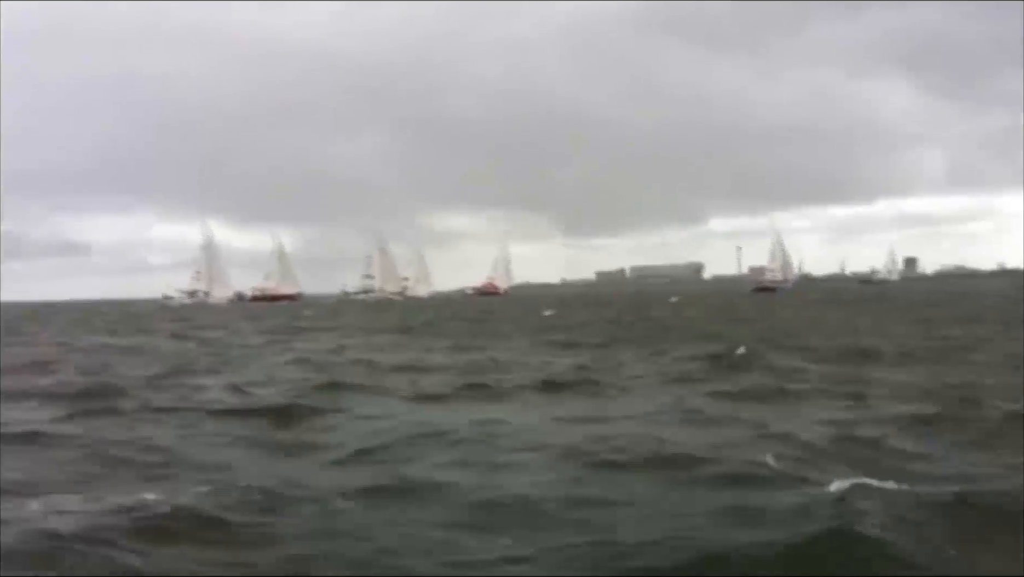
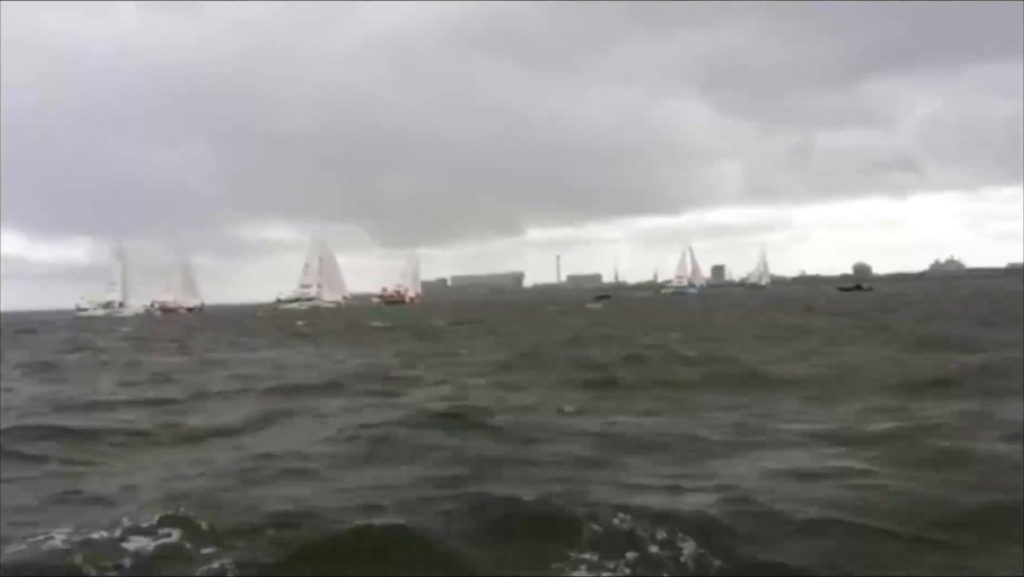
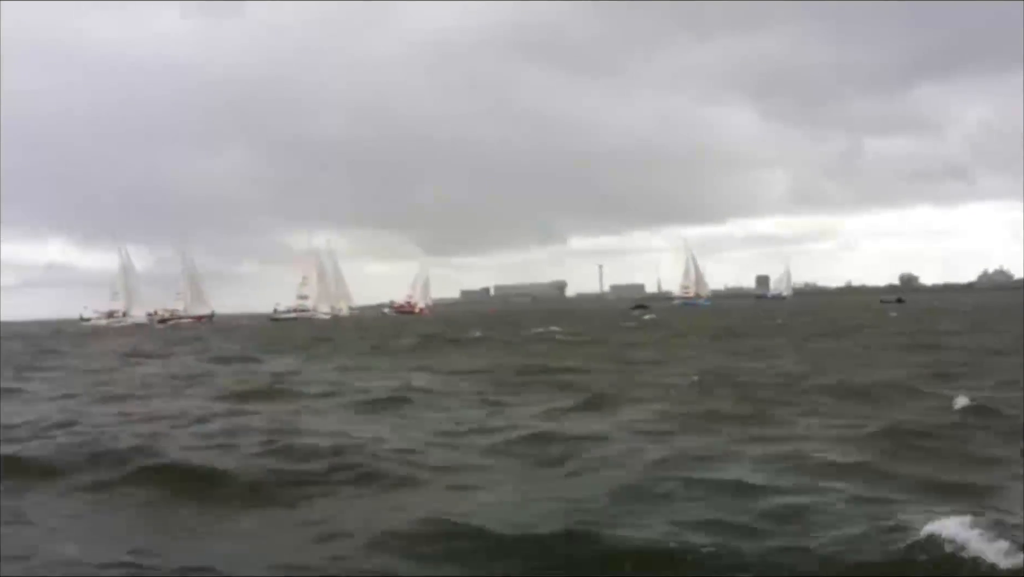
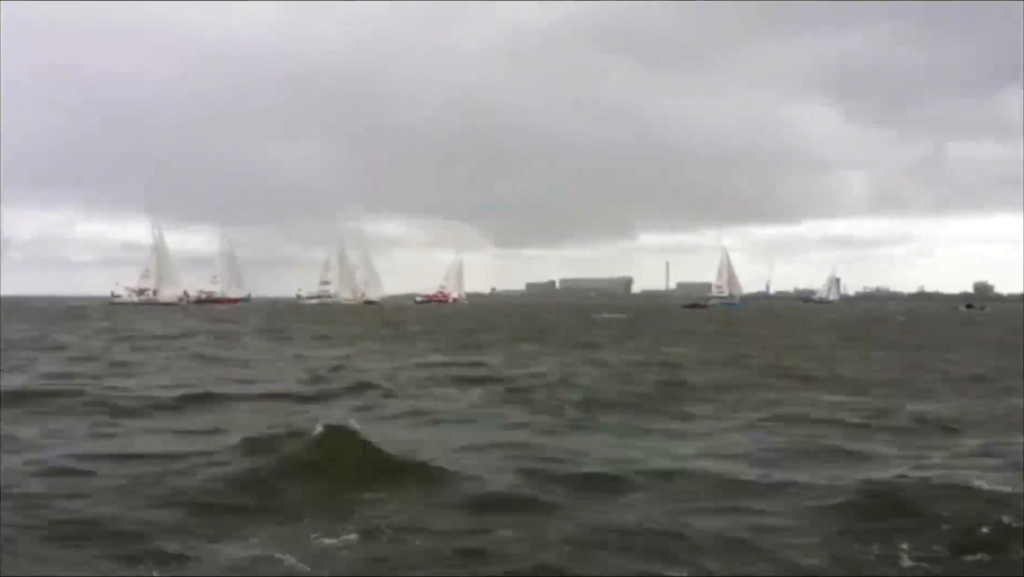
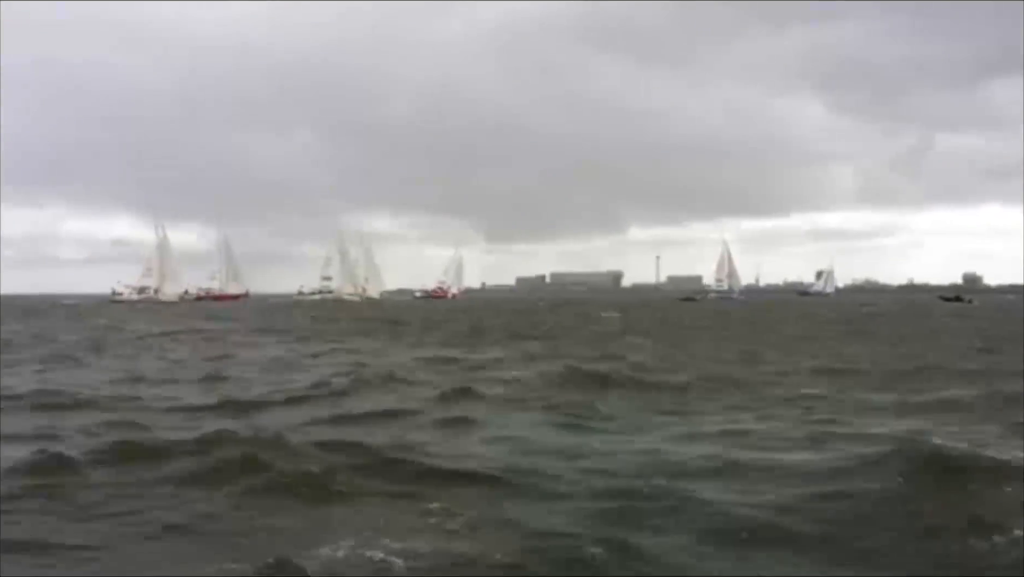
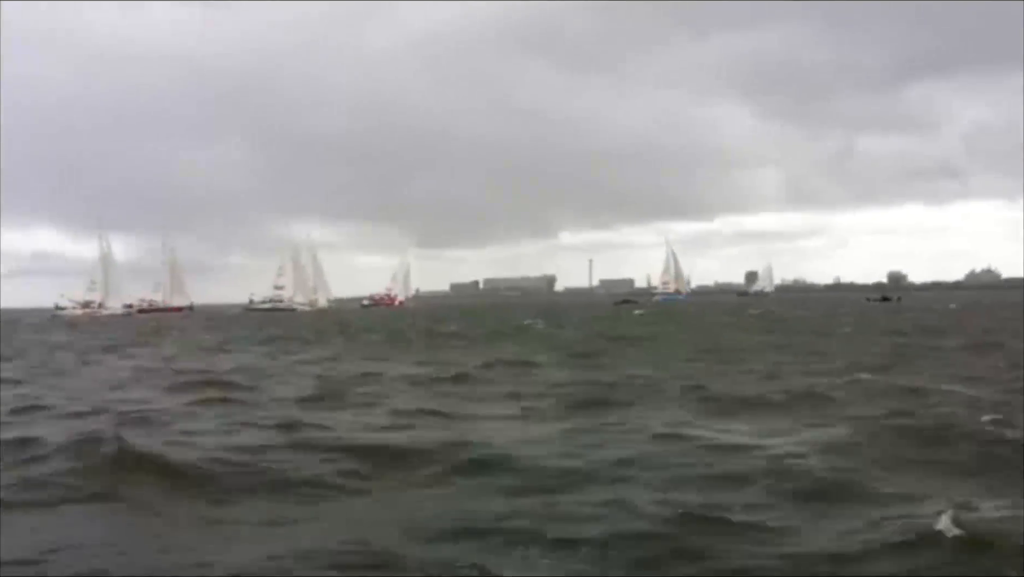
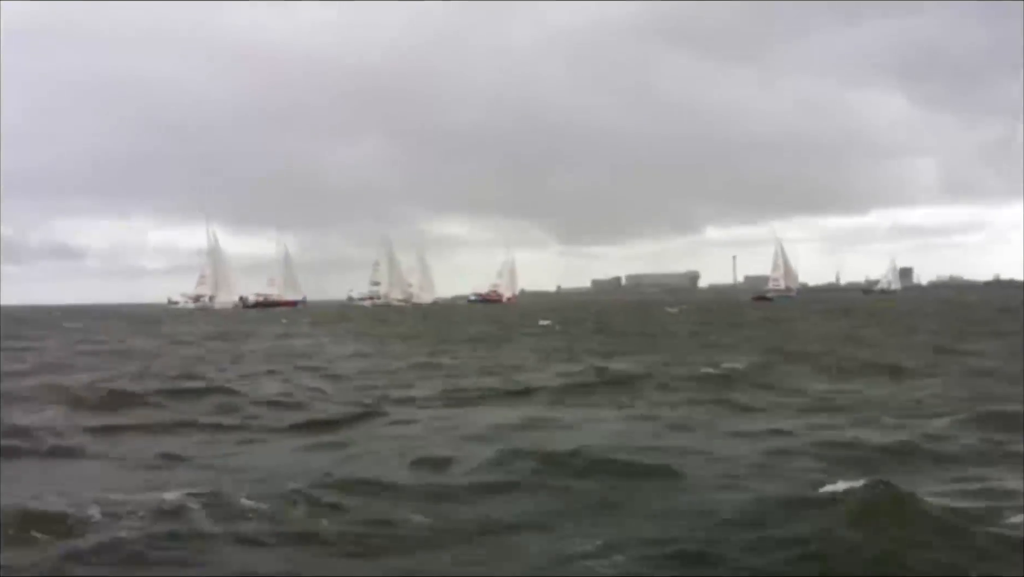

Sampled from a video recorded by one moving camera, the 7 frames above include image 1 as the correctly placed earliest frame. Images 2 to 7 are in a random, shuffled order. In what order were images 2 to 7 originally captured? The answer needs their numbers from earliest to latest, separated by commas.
7, 4, 5, 6, 3, 2
